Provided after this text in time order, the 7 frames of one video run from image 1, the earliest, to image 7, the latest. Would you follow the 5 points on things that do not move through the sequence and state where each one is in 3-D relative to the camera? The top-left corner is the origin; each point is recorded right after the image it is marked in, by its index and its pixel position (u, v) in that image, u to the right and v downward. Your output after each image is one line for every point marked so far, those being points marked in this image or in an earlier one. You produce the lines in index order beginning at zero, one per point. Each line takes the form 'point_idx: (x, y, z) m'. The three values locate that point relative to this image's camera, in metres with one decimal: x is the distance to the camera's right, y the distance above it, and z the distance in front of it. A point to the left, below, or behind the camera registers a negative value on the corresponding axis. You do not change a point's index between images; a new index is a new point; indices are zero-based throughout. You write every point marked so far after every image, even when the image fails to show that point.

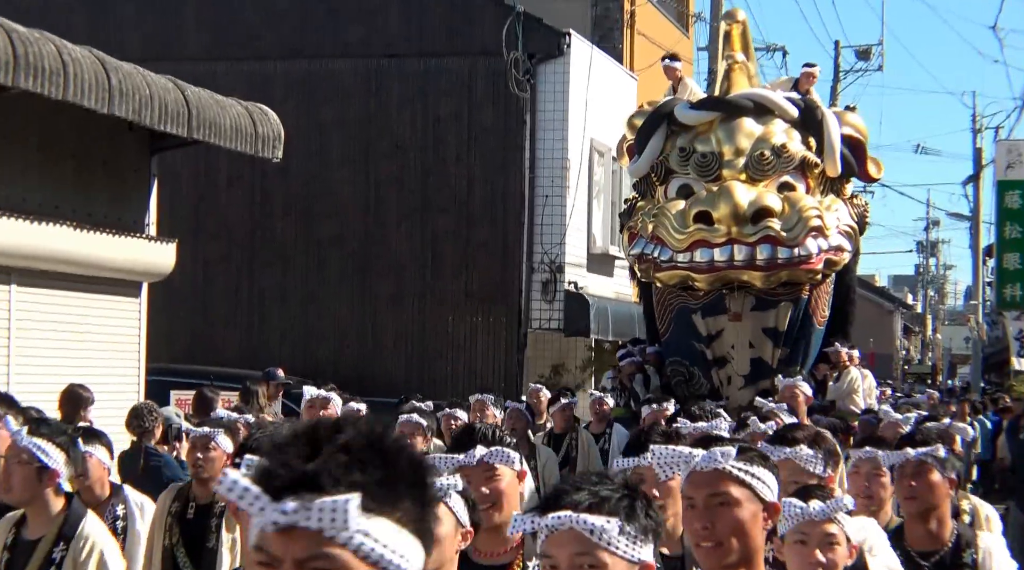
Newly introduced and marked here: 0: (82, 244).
0: (-3.7, +0.4, +12.6) m
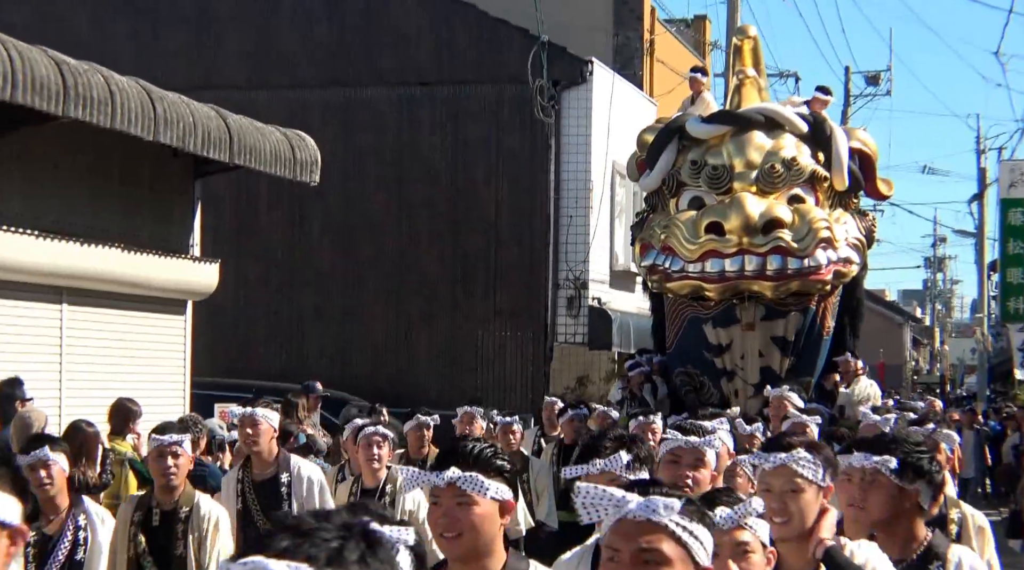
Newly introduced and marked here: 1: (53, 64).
0: (-3.5, +0.2, +13.3) m
1: (-3.6, +1.7, +11.4) m
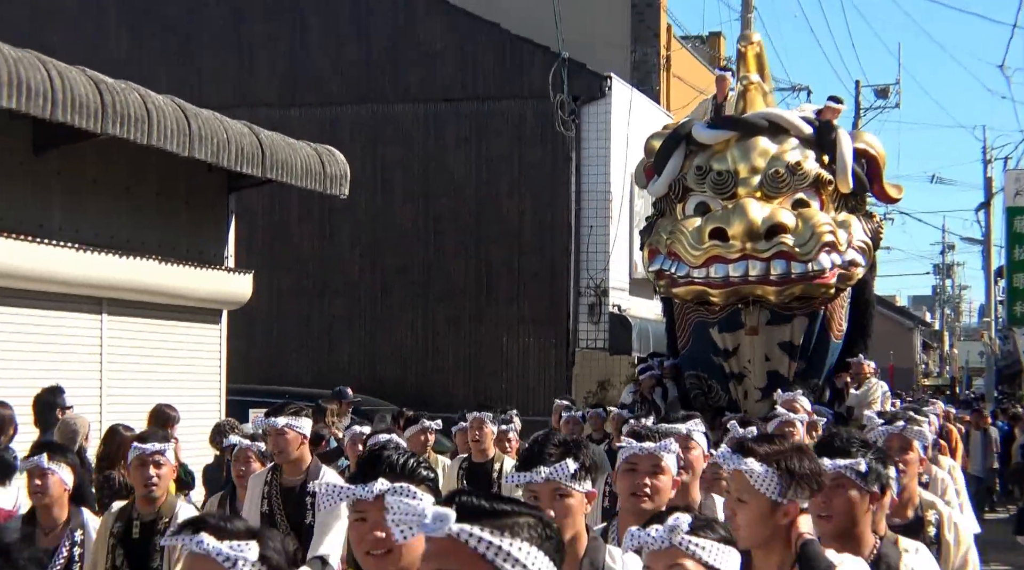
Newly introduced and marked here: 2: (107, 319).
0: (-3.2, +0.1, +13.9) m
1: (-3.4, +1.6, +12.0) m
2: (-3.7, -0.3, +13.5) m
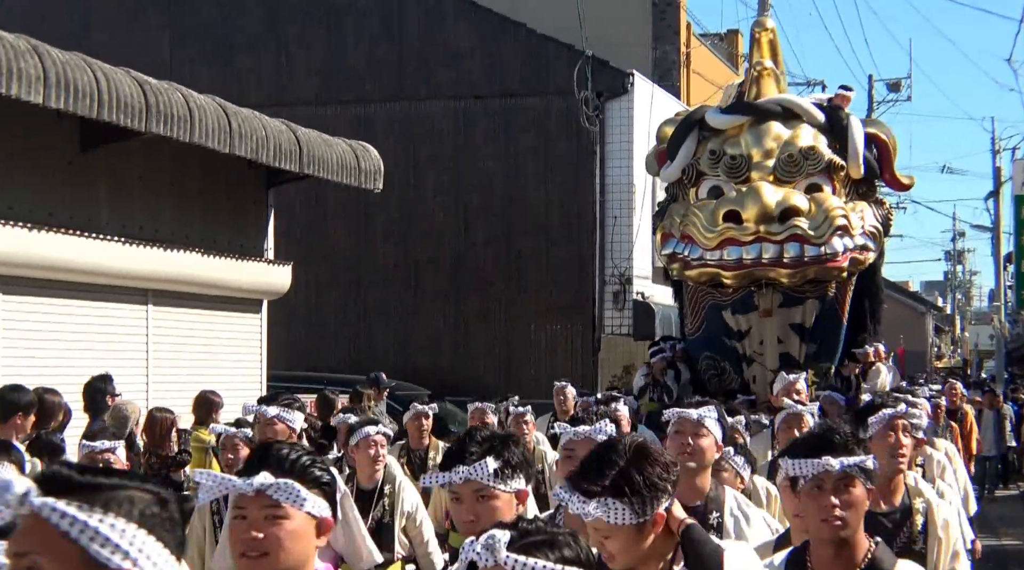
0: (-3.0, +0.2, +14.6) m
1: (-3.2, +1.7, +12.6) m
2: (-3.4, -0.2, +14.2) m
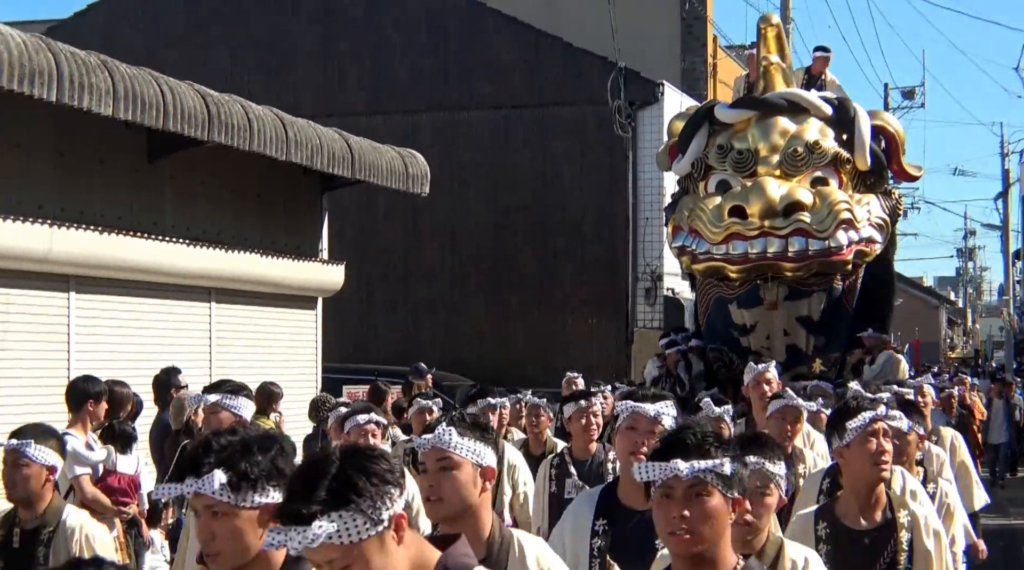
0: (-2.6, +0.2, +15.7) m
1: (-2.8, +1.7, +13.8) m
2: (-3.0, -0.2, +15.3) m
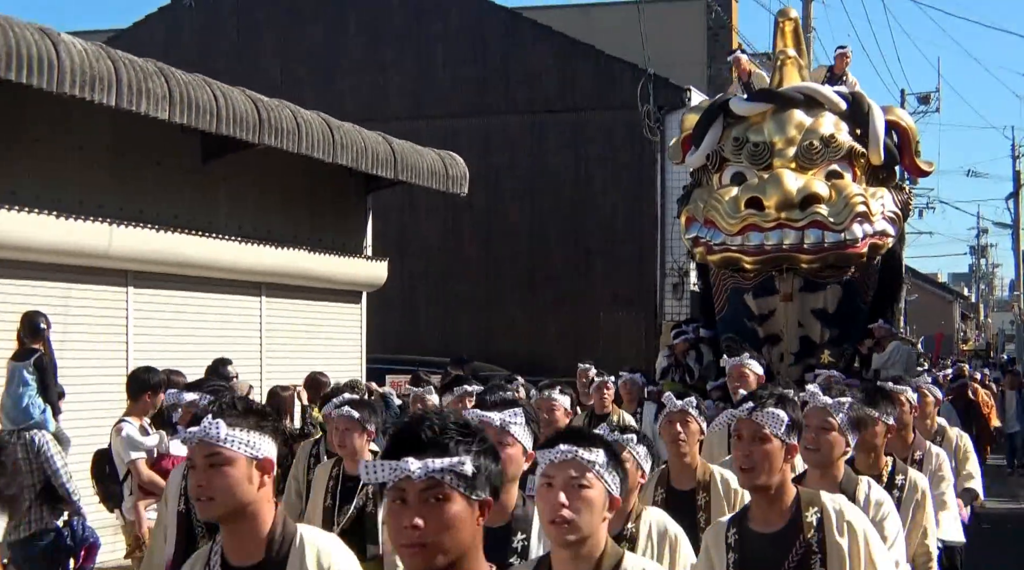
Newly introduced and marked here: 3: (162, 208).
0: (-2.2, +0.3, +16.6) m
1: (-2.5, +1.8, +14.7) m
2: (-2.7, -0.2, +16.3) m
3: (-3.4, +0.7, +14.1) m
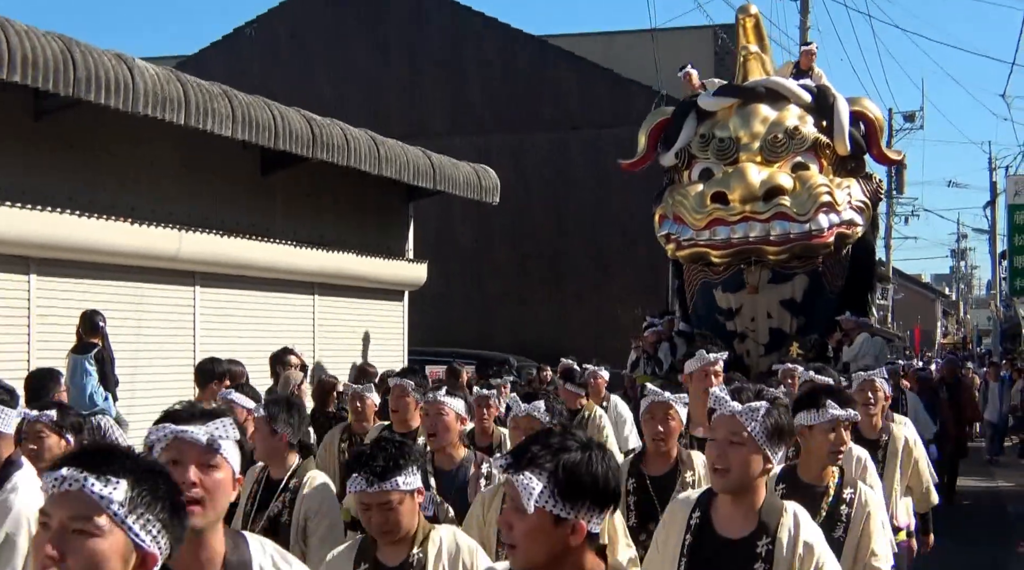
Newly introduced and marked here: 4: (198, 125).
0: (-1.9, +0.3, +18.6) m
1: (-2.2, +1.8, +16.7) m
2: (-2.3, -0.1, +18.2) m
3: (-3.1, +0.8, +16.1) m
4: (-3.0, +1.5, +14.3) m
